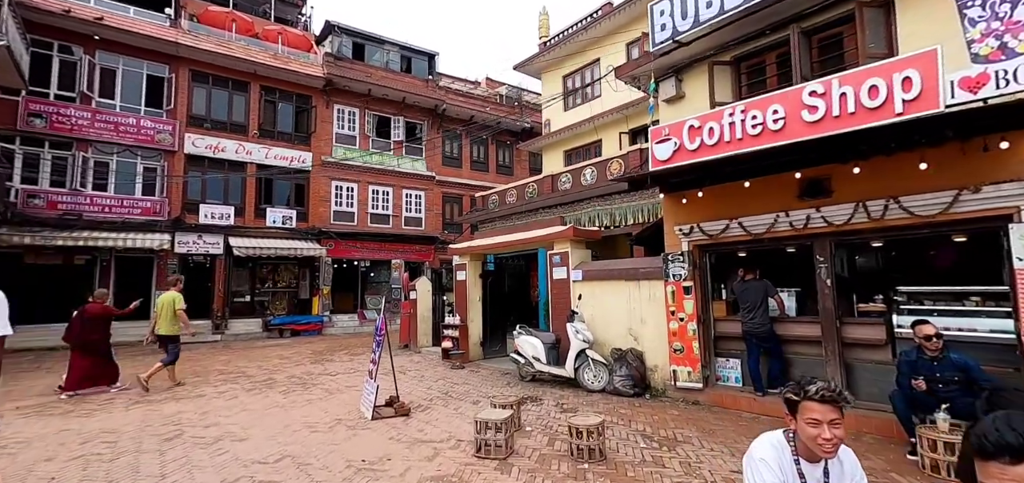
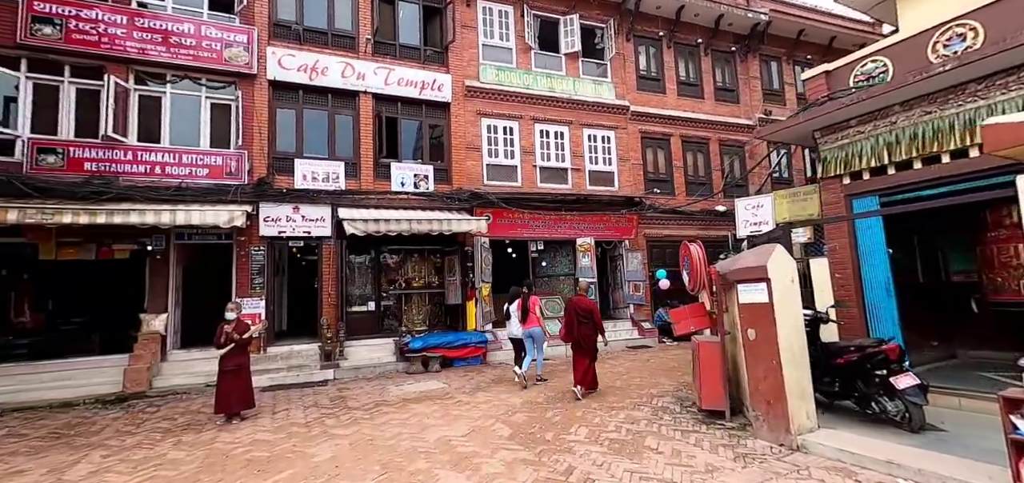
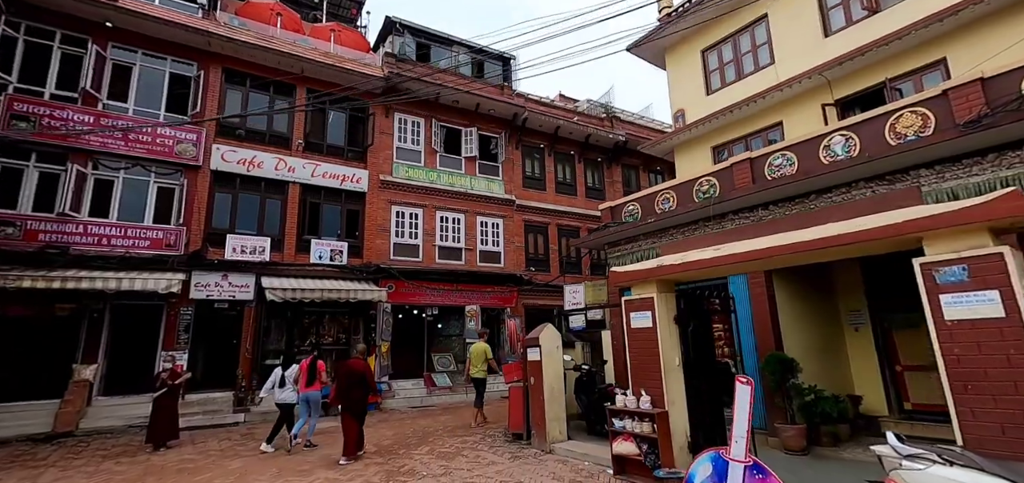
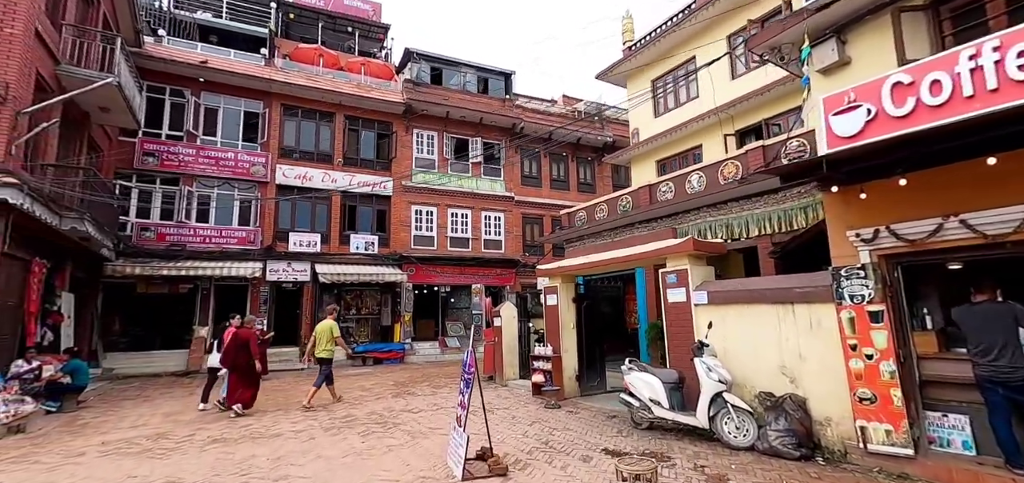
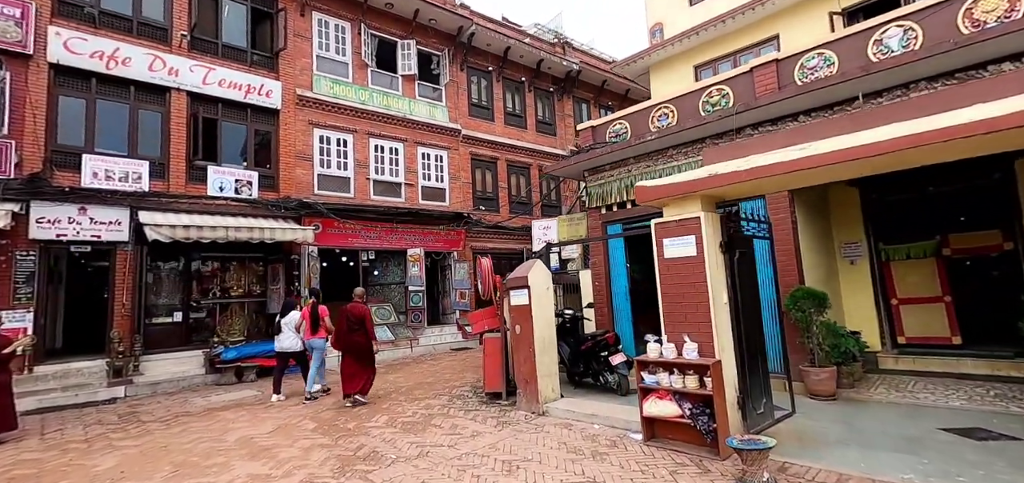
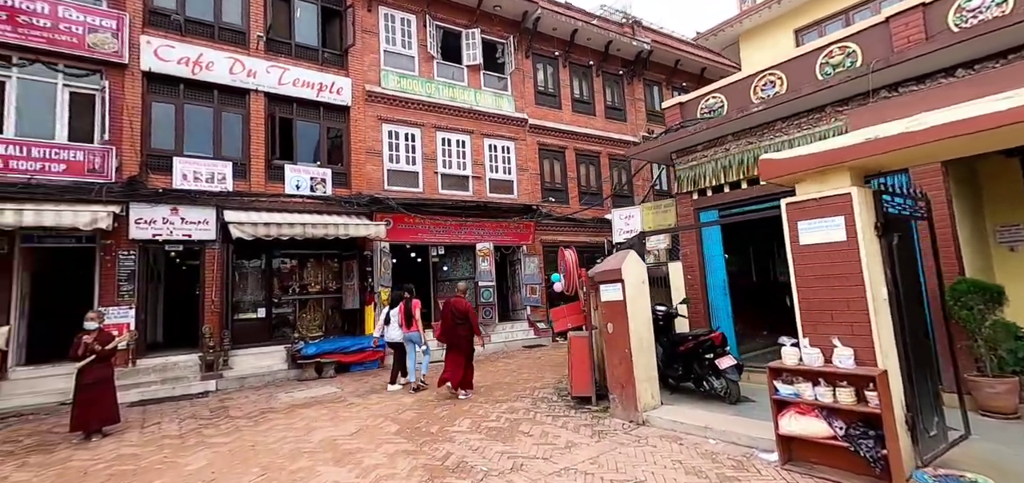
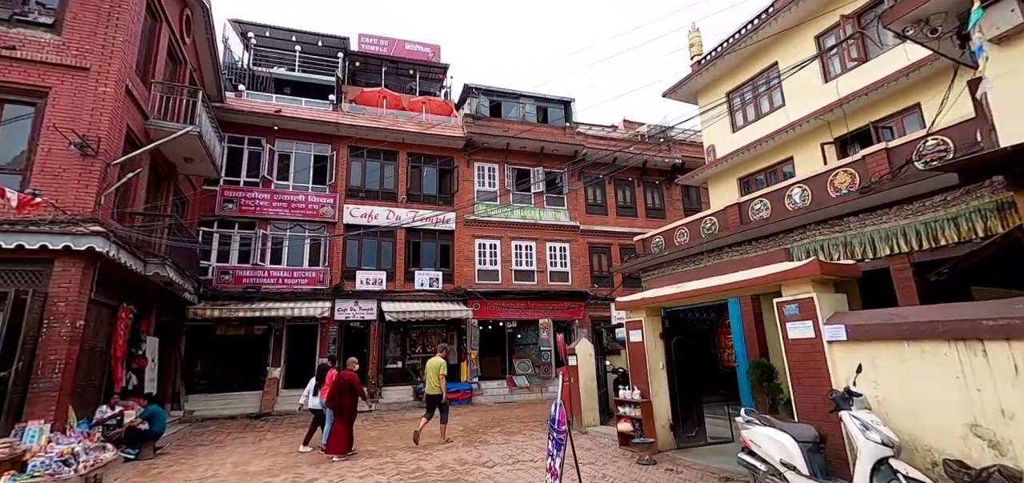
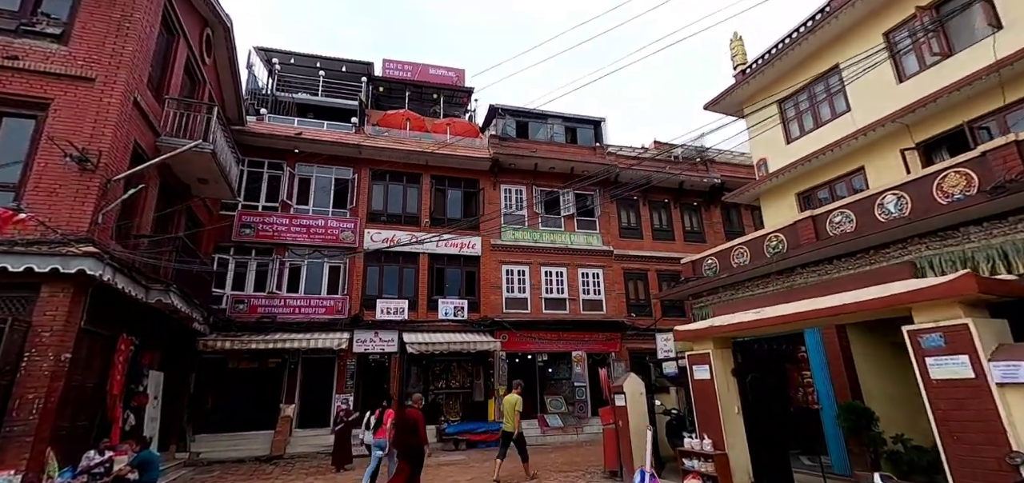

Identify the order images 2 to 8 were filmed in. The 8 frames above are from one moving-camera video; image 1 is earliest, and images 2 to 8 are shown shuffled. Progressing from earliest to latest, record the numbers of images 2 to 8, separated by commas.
4, 7, 8, 3, 5, 6, 2
